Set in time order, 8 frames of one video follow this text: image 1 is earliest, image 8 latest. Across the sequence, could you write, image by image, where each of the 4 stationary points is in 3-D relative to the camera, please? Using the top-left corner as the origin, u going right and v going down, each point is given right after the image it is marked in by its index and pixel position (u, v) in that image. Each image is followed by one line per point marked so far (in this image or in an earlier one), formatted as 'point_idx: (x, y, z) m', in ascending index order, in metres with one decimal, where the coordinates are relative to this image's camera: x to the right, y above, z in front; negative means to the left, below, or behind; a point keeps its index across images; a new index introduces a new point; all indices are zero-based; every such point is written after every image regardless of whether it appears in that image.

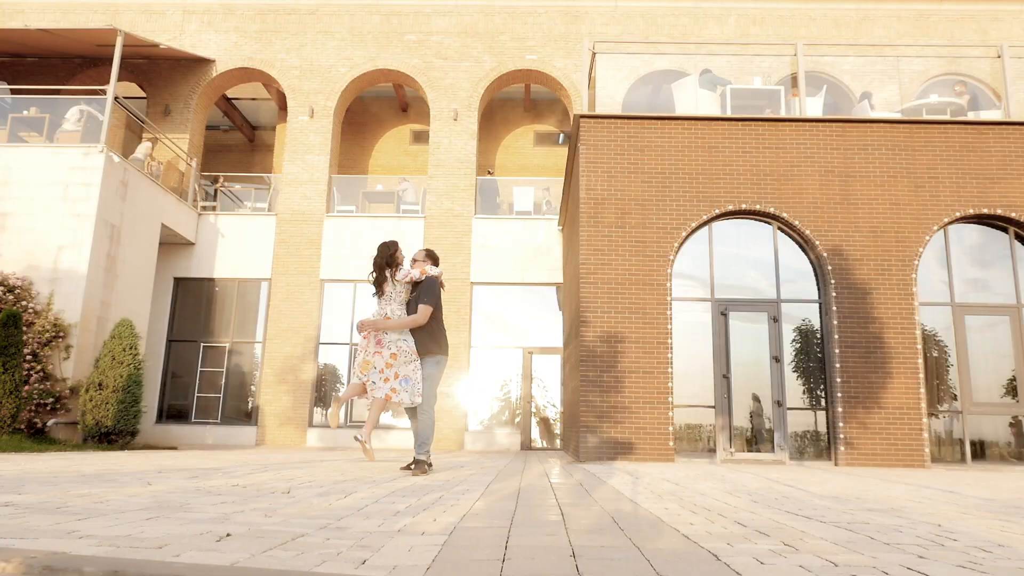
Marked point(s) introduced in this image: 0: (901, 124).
0: (+5.8, +2.4, +10.4) m
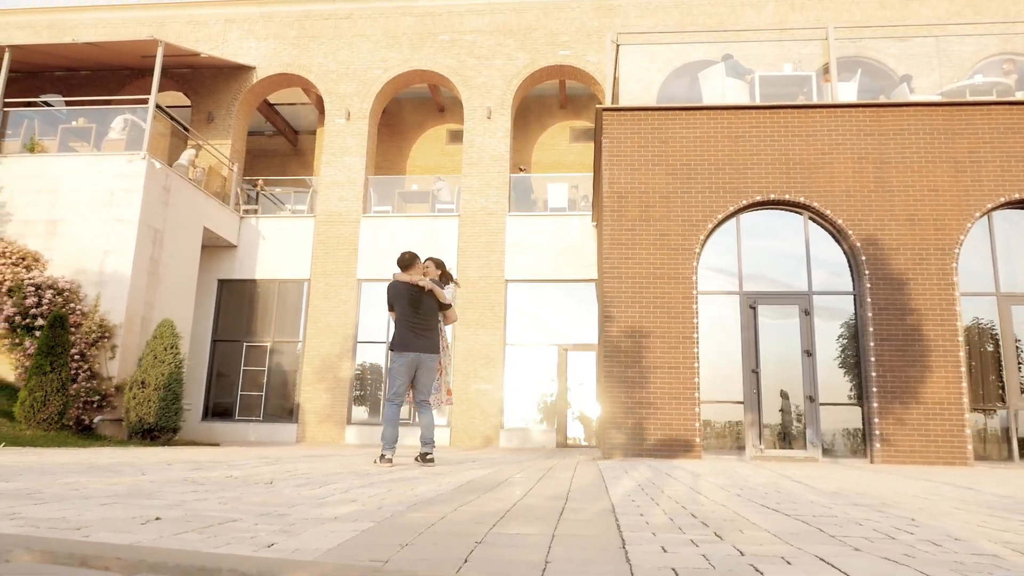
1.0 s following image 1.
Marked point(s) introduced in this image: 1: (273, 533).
0: (+6.1, +2.6, +10.0) m
1: (-0.7, -0.7, +2.1) m
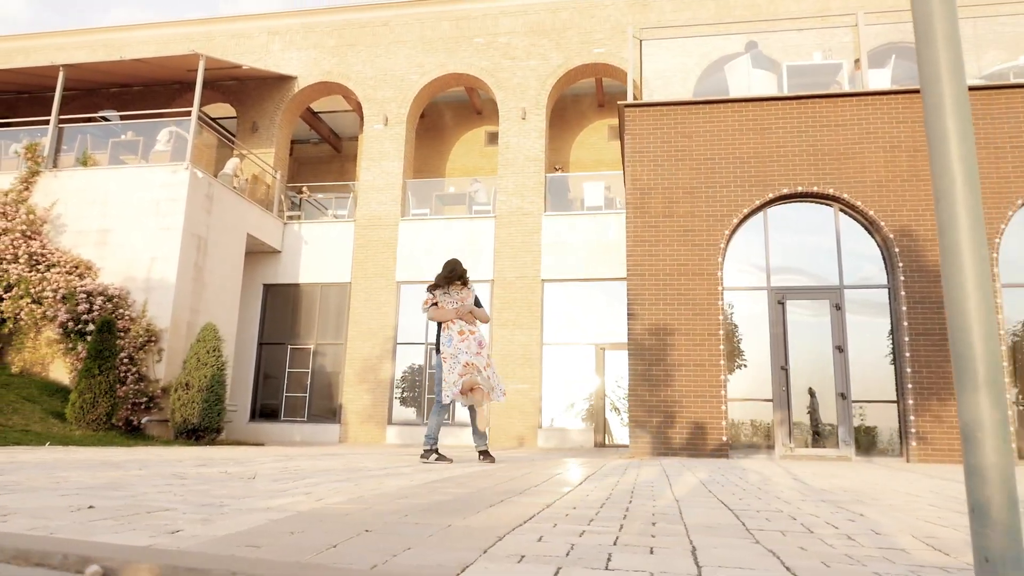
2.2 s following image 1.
0: (+6.4, +2.7, +9.5) m
1: (-1.0, -0.7, +2.1) m
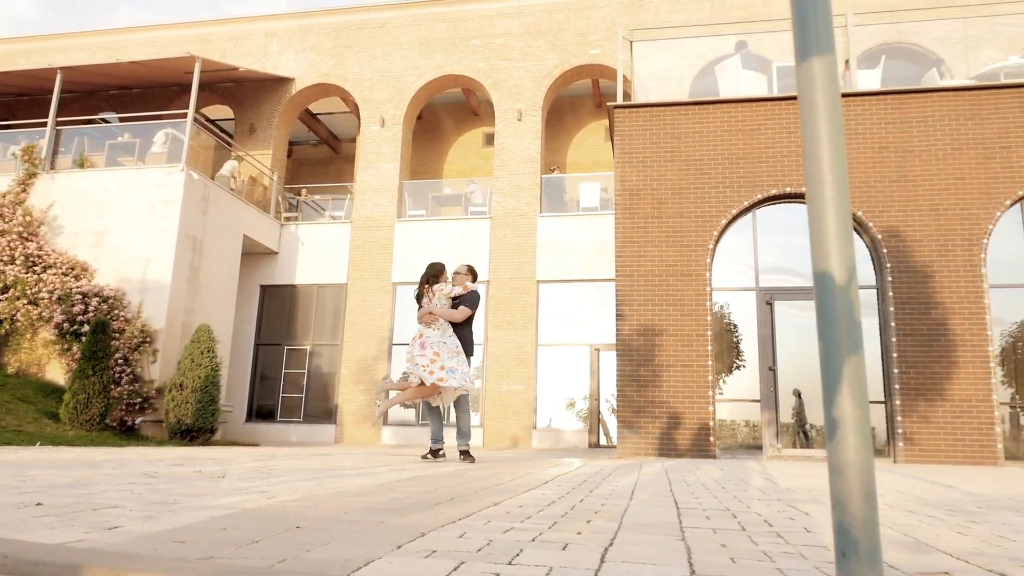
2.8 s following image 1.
0: (+6.3, +2.7, +9.5) m
1: (-1.2, -0.7, +2.2) m
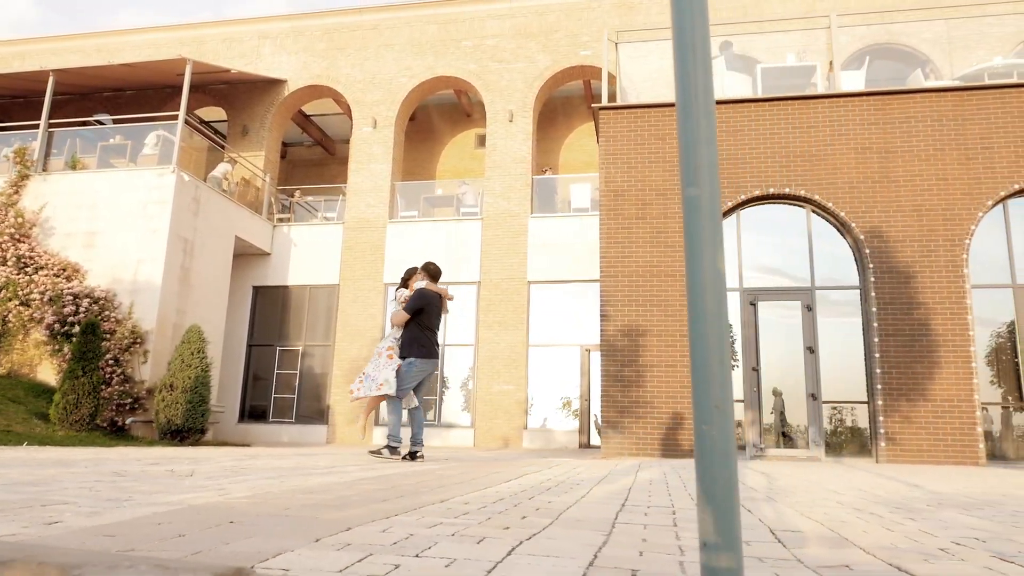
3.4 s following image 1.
0: (+6.0, +2.7, +9.5) m
1: (-1.4, -0.7, +2.2) m
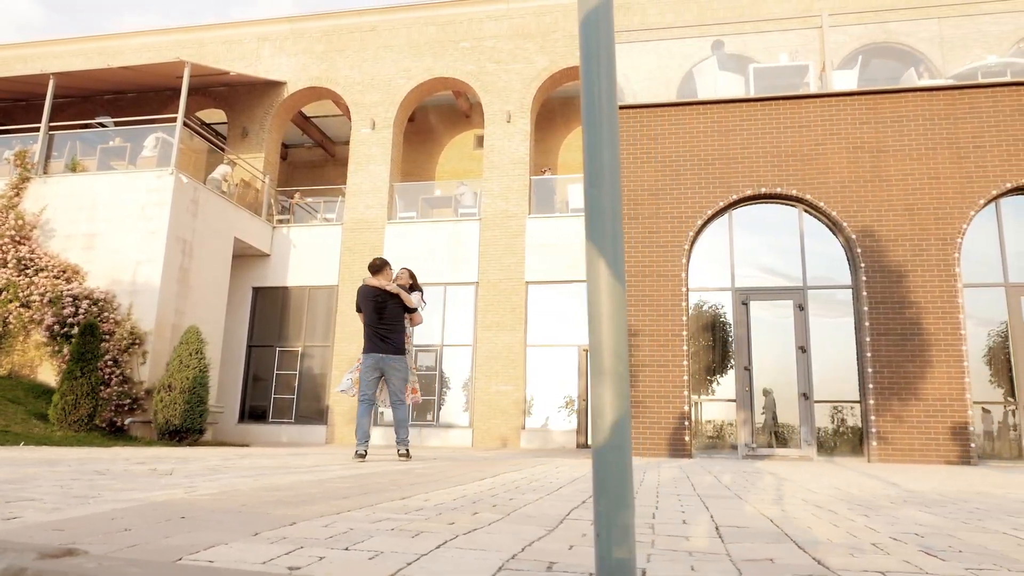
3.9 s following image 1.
0: (+5.9, +2.7, +9.5) m
1: (-1.6, -0.7, +2.3) m
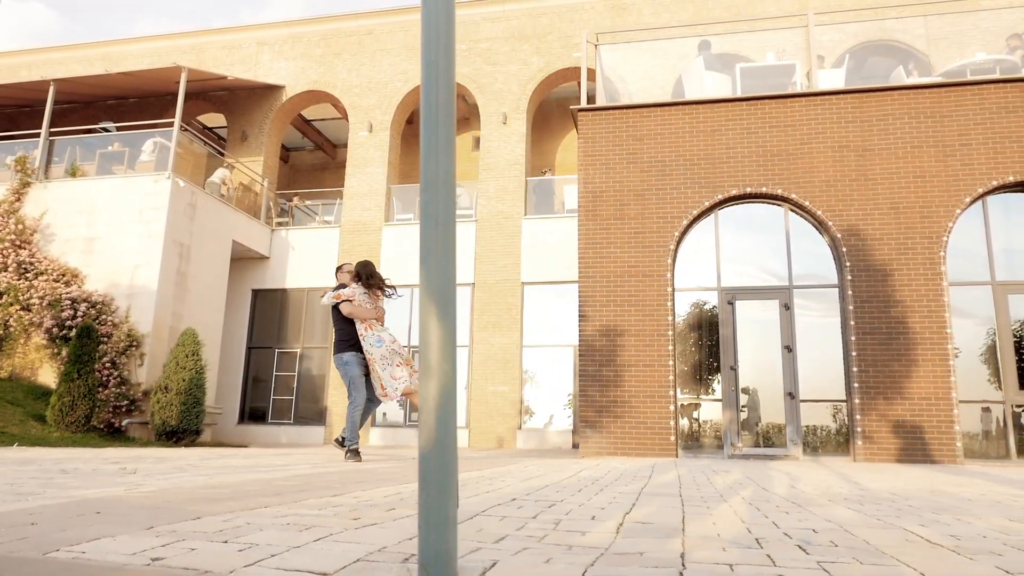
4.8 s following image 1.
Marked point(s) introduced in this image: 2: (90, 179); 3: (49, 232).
0: (+5.7, +2.7, +9.5) m
1: (-1.8, -0.7, +2.3) m
2: (-9.0, +2.3, +14.8) m
3: (-9.9, +1.2, +14.7) m
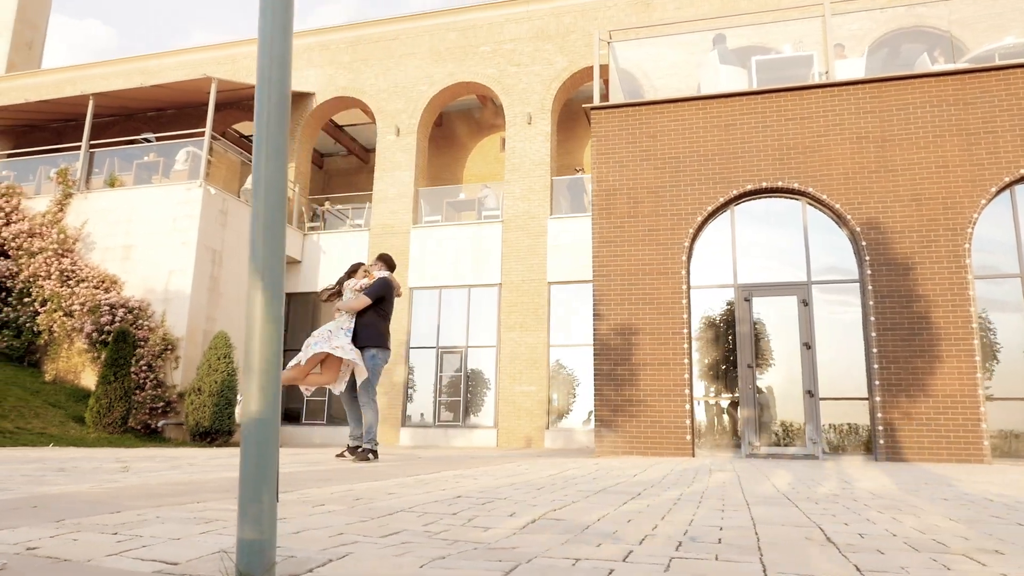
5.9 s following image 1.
0: (+5.9, +2.8, +9.2) m
1: (-2.1, -0.8, +2.5) m
2: (-8.5, +2.2, +15.3) m
3: (-9.4, +1.0, +15.4) m
